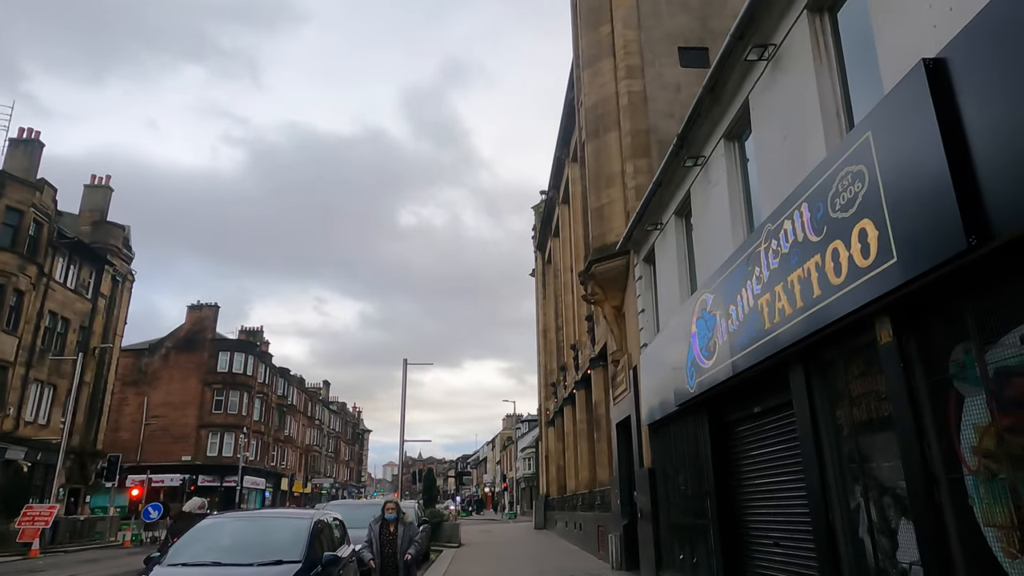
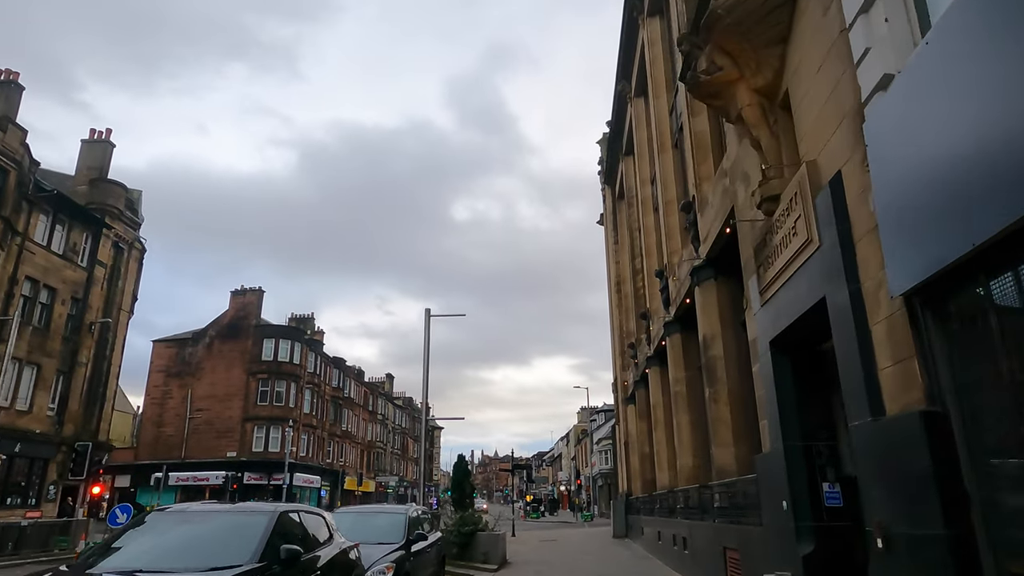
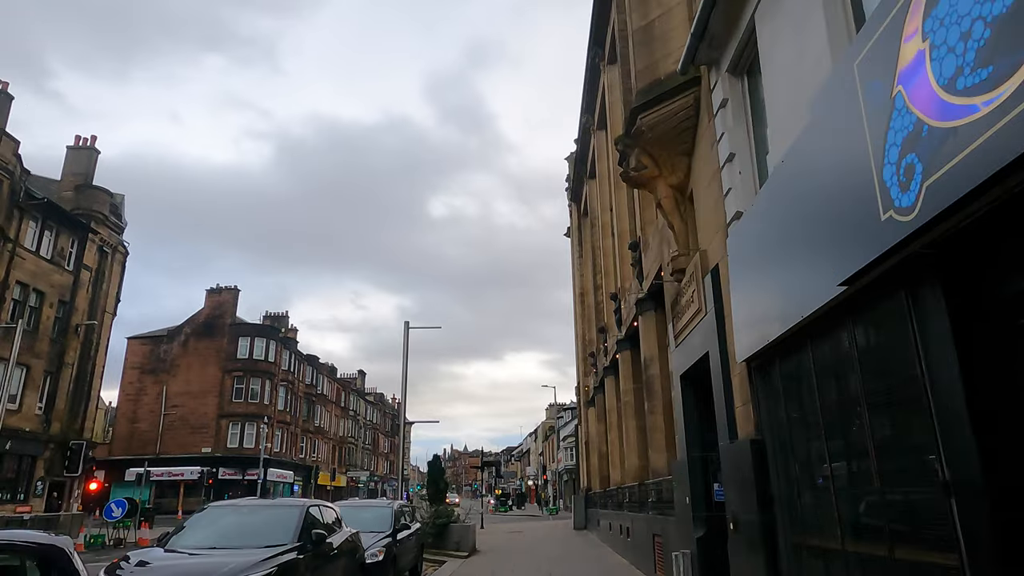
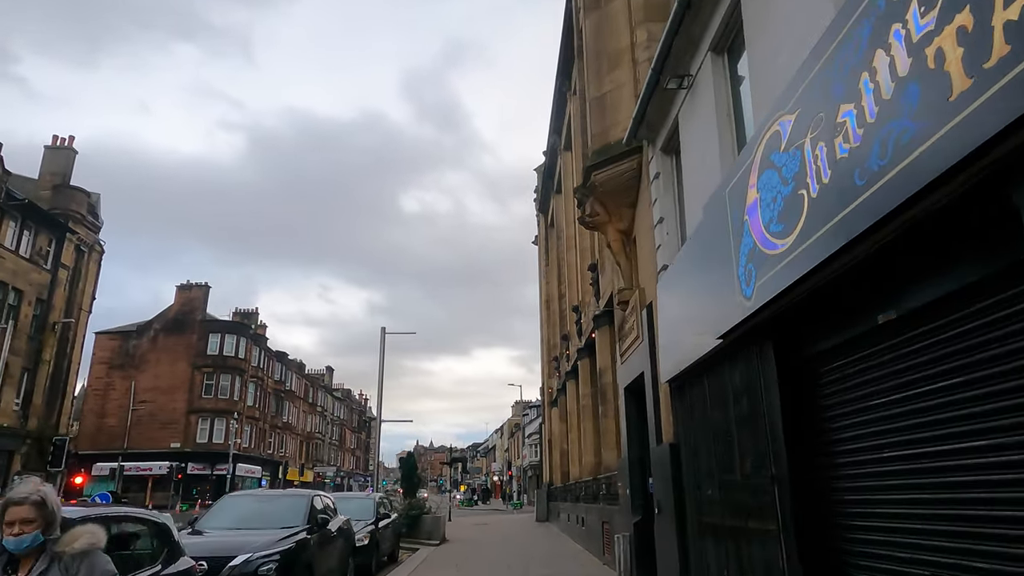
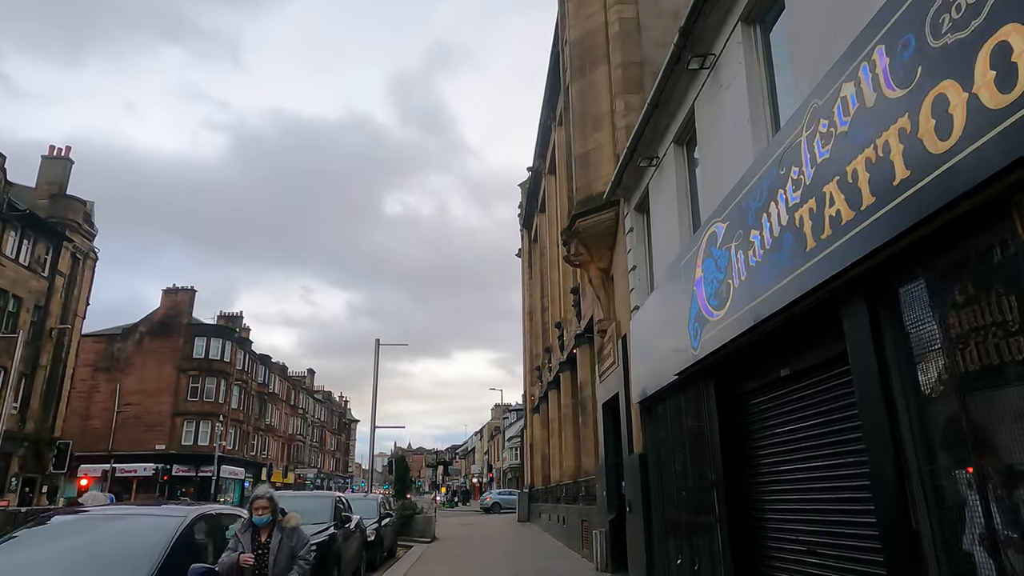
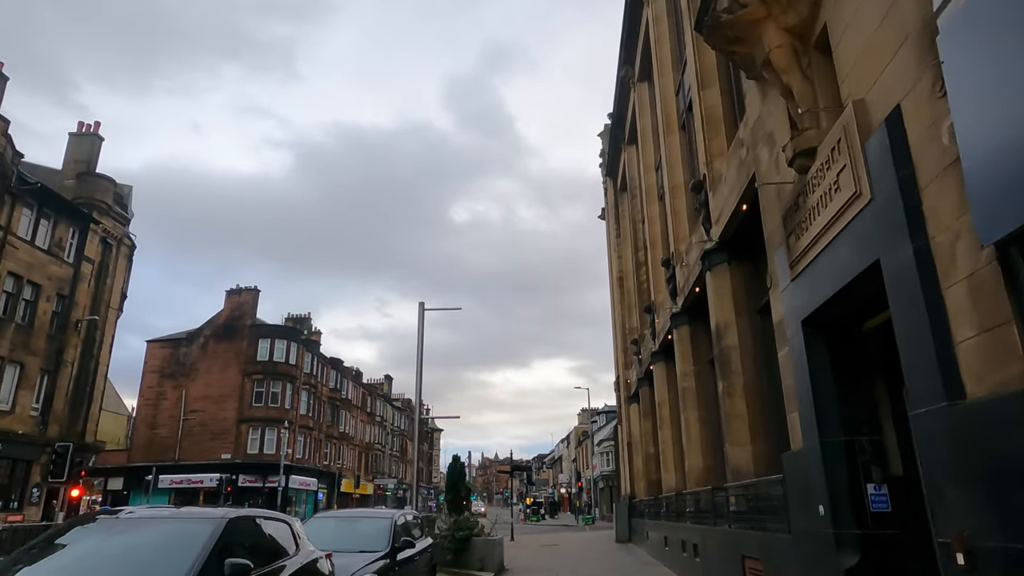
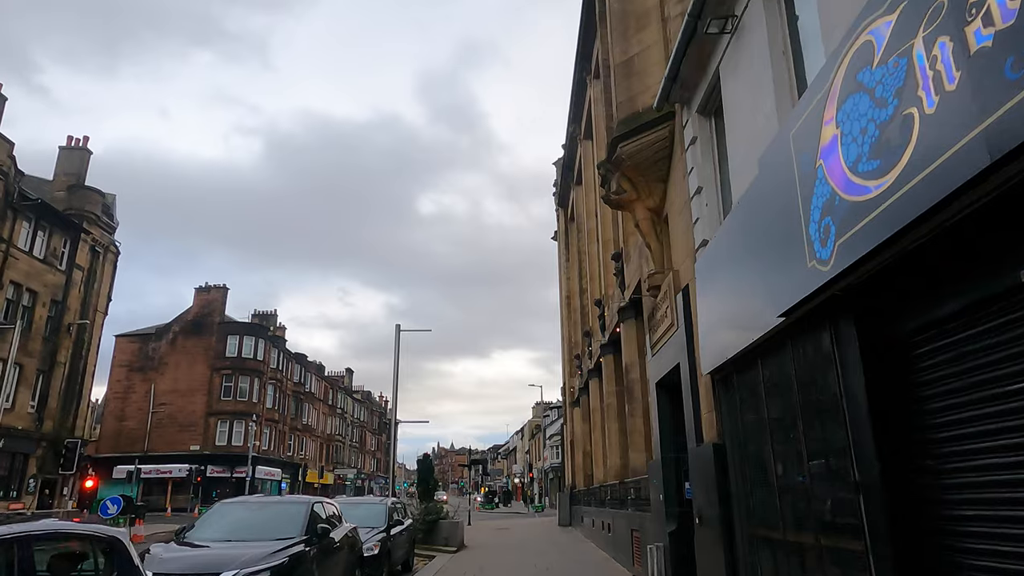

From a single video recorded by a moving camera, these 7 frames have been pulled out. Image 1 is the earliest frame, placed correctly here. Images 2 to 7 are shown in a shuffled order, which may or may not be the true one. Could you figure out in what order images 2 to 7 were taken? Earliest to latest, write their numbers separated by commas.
5, 4, 7, 3, 2, 6
